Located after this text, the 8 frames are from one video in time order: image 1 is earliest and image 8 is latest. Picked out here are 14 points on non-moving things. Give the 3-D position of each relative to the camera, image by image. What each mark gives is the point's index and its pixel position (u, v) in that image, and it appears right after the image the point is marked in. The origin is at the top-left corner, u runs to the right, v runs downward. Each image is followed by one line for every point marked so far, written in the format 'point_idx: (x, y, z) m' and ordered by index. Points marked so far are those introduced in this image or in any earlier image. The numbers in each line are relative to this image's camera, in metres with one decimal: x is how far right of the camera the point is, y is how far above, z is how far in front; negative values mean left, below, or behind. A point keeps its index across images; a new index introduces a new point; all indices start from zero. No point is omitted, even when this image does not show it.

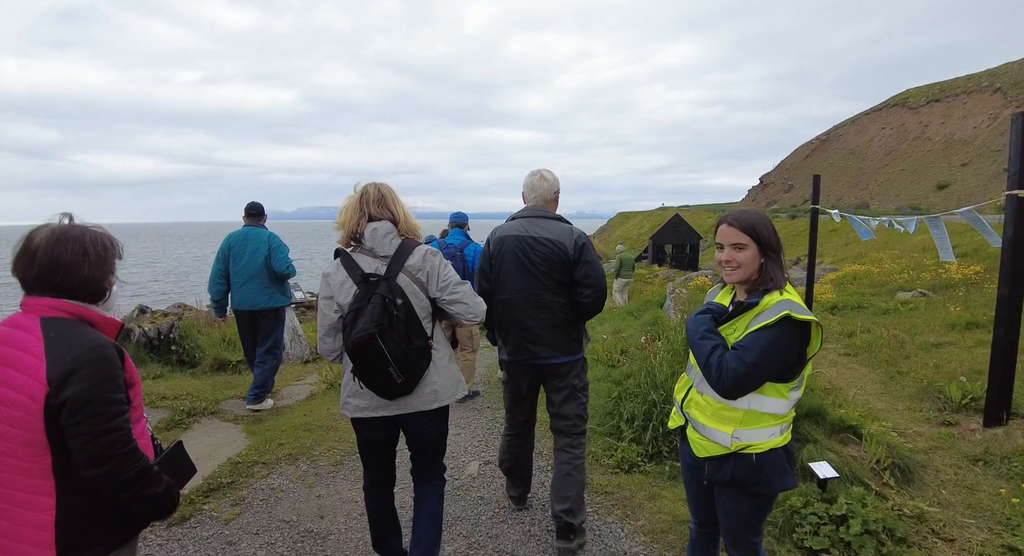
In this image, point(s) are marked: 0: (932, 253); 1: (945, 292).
0: (+14.2, +0.9, +18.8) m
1: (+9.3, -0.3, +12.0) m
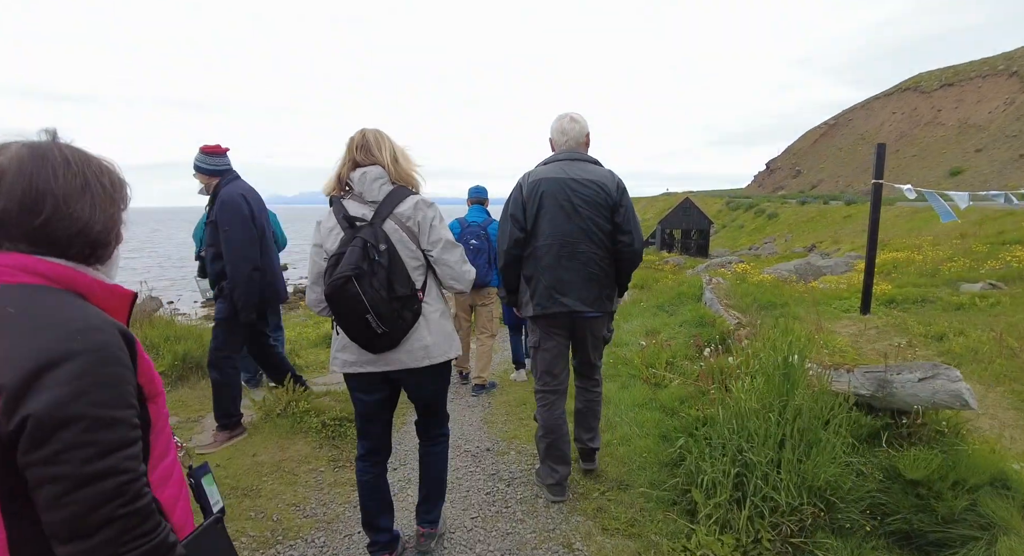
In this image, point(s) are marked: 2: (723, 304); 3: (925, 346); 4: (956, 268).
0: (+14.3, +1.2, +17.0) m
1: (+9.4, -0.1, +10.2) m
2: (+2.7, -0.4, +7.1) m
3: (+5.0, -0.8, +6.8) m
4: (+10.3, +0.2, +12.8) m
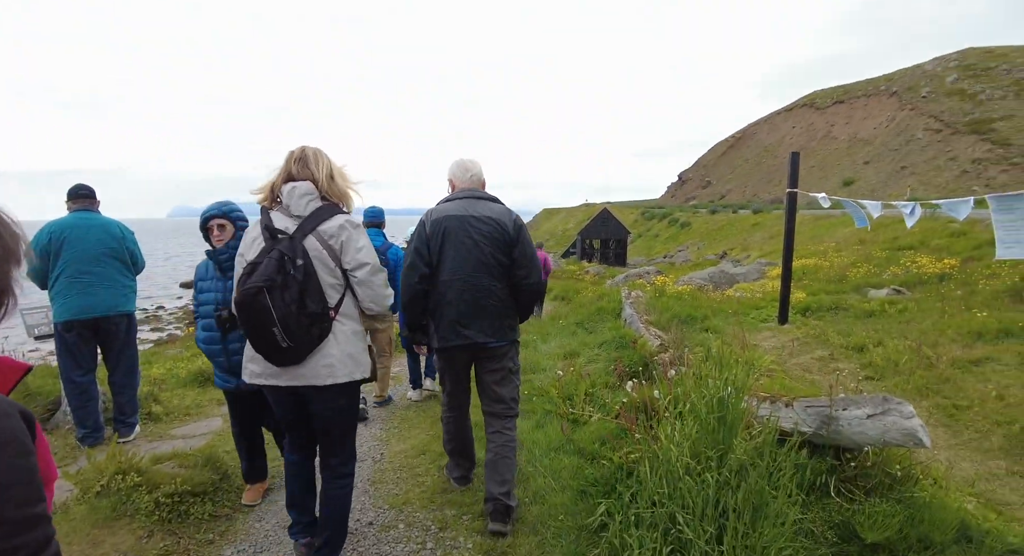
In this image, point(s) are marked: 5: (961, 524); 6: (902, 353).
0: (+11.8, +1.1, +18.0) m
1: (+7.8, -0.2, +10.5) m
2: (+1.6, -0.5, +6.6) m
3: (+4.0, -1.0, +6.6) m
4: (+8.4, +0.1, +13.2) m
5: (+2.3, -1.3, +2.9) m
6: (+4.6, -0.9, +6.5) m
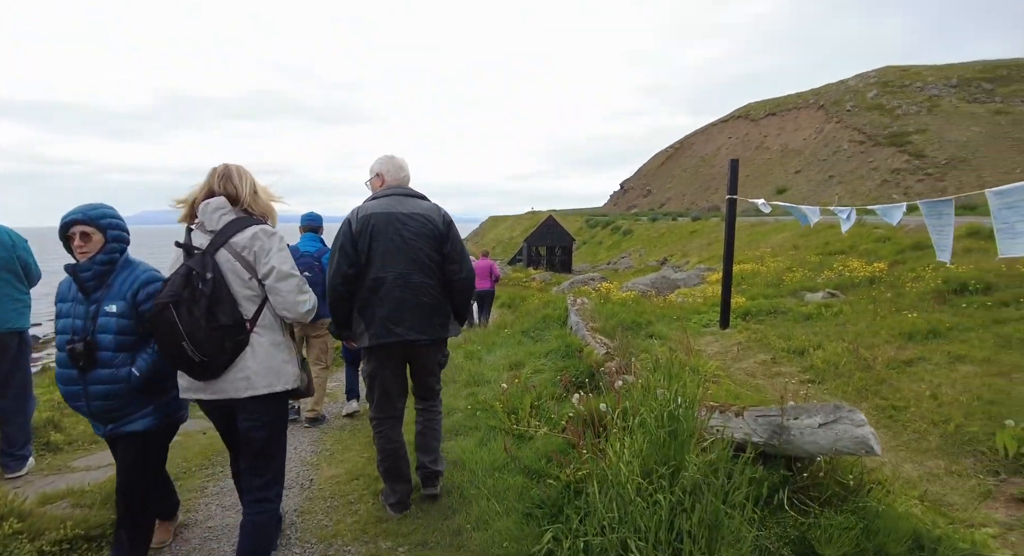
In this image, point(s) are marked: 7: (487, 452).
0: (+10.0, +1.0, +18.8) m
1: (+6.8, -0.2, +11.0) m
2: (+0.9, -0.6, +6.5) m
3: (+3.3, -1.0, +6.7) m
4: (+7.0, 0.0, +13.7) m
5: (+2.0, -1.3, +2.8) m
6: (+3.9, -0.9, +6.6) m
7: (-0.2, -1.3, +4.2) m
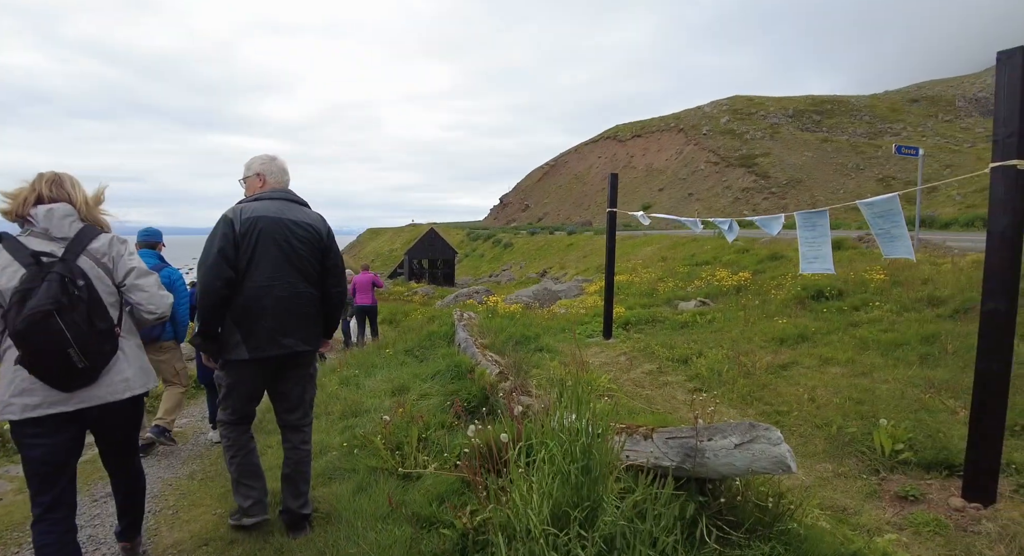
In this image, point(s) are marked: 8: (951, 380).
0: (+5.9, +0.6, +20.0) m
1: (+4.4, -0.4, +11.7) m
2: (-0.4, -0.7, +6.0) m
3: (+2.0, -1.1, +6.7) m
4: (+4.1, -0.3, +14.4) m
5: (+1.5, -1.3, +2.6) m
6: (+2.6, -1.0, +6.8) m
7: (-0.9, -1.4, +3.5) m
8: (+4.4, -1.0, +5.6) m
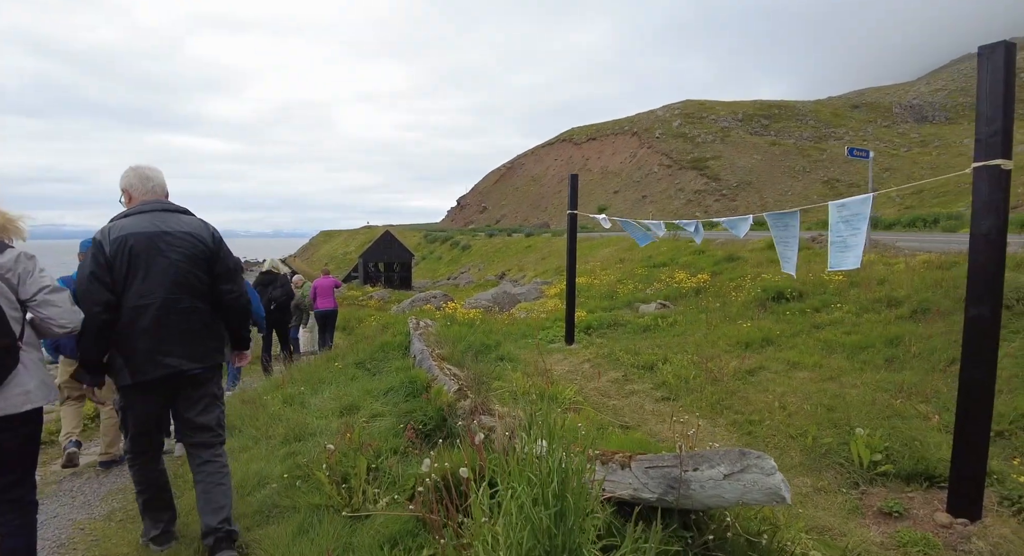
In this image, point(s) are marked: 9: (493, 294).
0: (+4.4, +0.6, +20.0) m
1: (+3.6, -0.5, +11.6) m
2: (-0.8, -0.8, +5.6) m
3: (+1.5, -1.2, +6.4) m
4: (+3.0, -0.3, +14.3) m
5: (+1.4, -1.4, +2.4) m
6: (+2.1, -1.1, +6.6) m
7: (-1.1, -1.5, +3.1) m
8: (+4.0, -1.1, +5.5) m
9: (-0.6, -0.5, +19.3) m
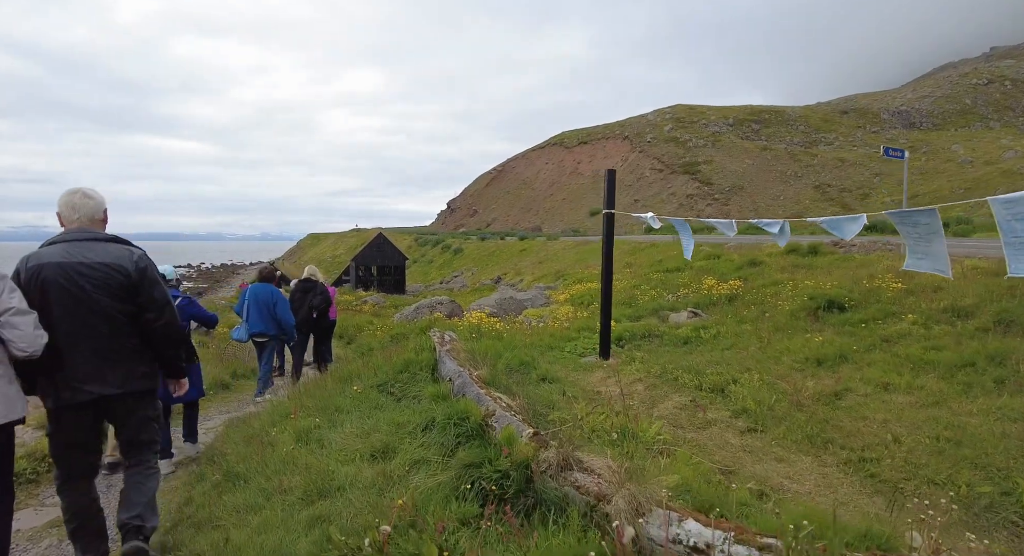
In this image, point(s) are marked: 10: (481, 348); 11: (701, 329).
0: (+4.6, +0.4, +19.2) m
1: (+3.9, -0.6, +10.7) m
2: (-0.3, -0.9, +4.6) m
3: (+2.0, -1.3, +5.5) m
4: (+3.3, -0.4, +13.4) m
5: (+1.9, -1.4, +1.4) m
6: (+2.6, -1.2, +5.7) m
7: (-0.6, -1.5, +2.1) m
8: (+4.6, -1.1, +4.7) m
9: (-0.4, -0.7, +18.4) m
10: (-0.4, -0.8, +6.4) m
11: (+3.1, -0.8, +8.9) m
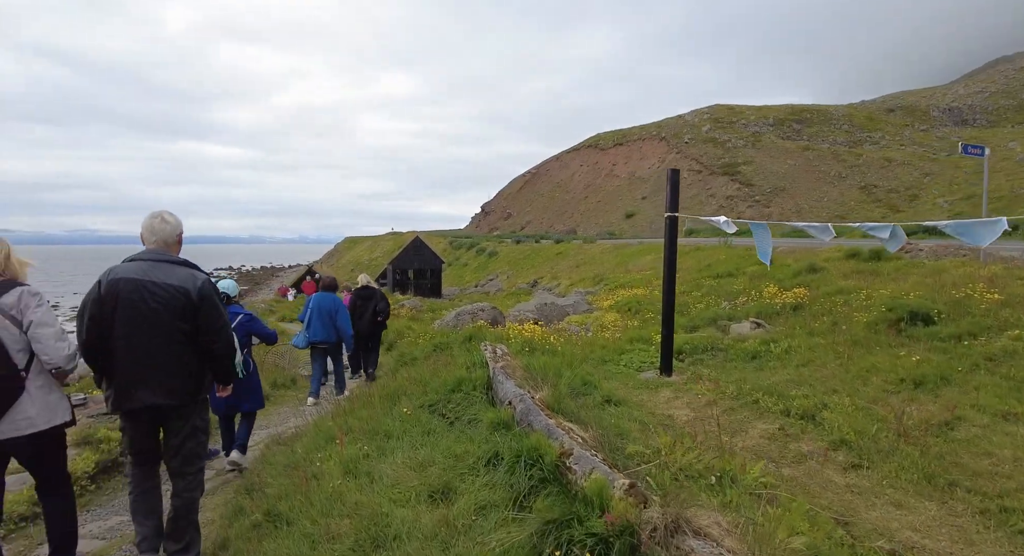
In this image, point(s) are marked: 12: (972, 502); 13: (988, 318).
0: (+5.9, +0.2, +18.3) m
1: (+4.8, -0.7, +10.0) m
2: (+0.3, -1.0, +4.1) m
3: (+2.6, -1.4, +4.9) m
4: (+4.4, -0.6, +12.7) m
5: (+2.3, -1.5, +0.8) m
6: (+3.2, -1.3, +5.0) m
7: (-0.2, -1.6, +1.6) m
8: (+5.1, -1.2, +3.9) m
9: (+0.9, -0.9, +17.8) m
10: (+0.3, -0.9, +5.9) m
11: (+3.8, -1.0, +8.2) m
12: (+3.2, -1.5, +3.8) m
13: (+6.6, -0.5, +7.6) m
